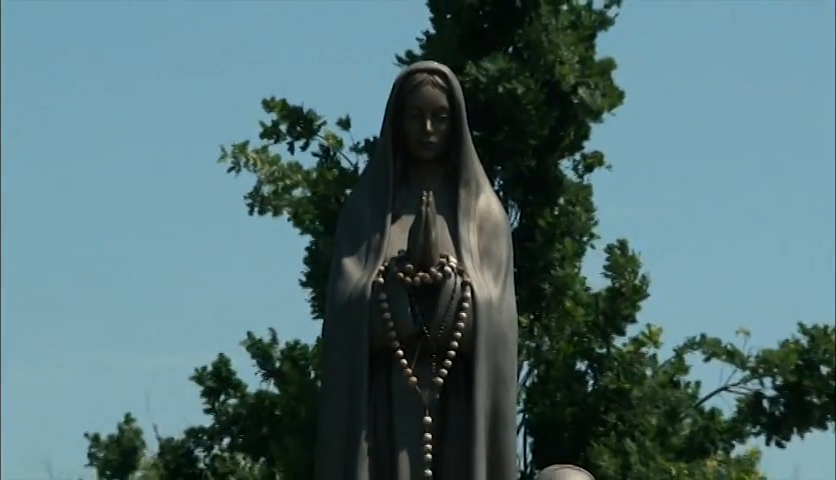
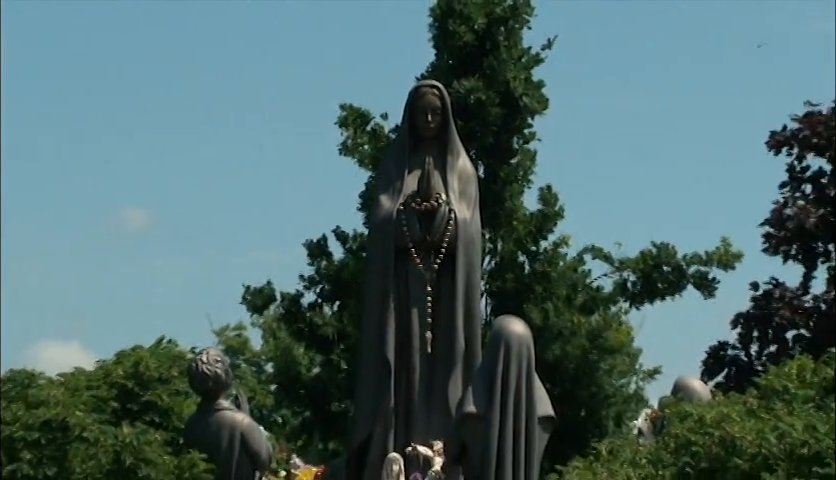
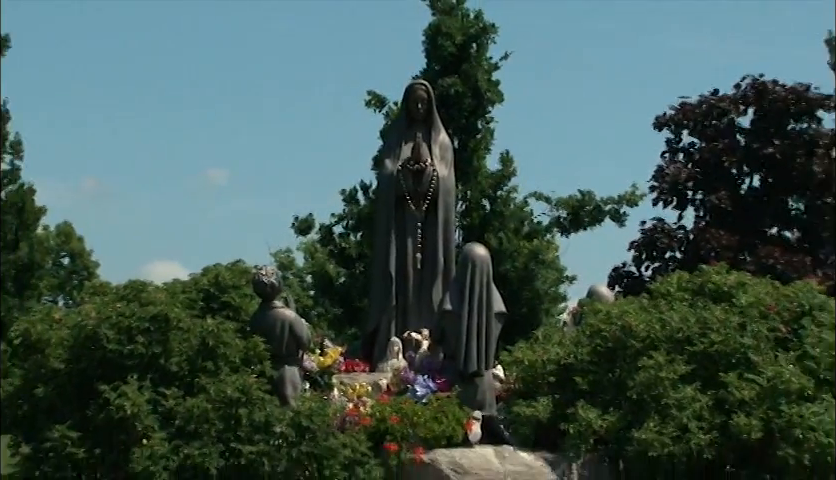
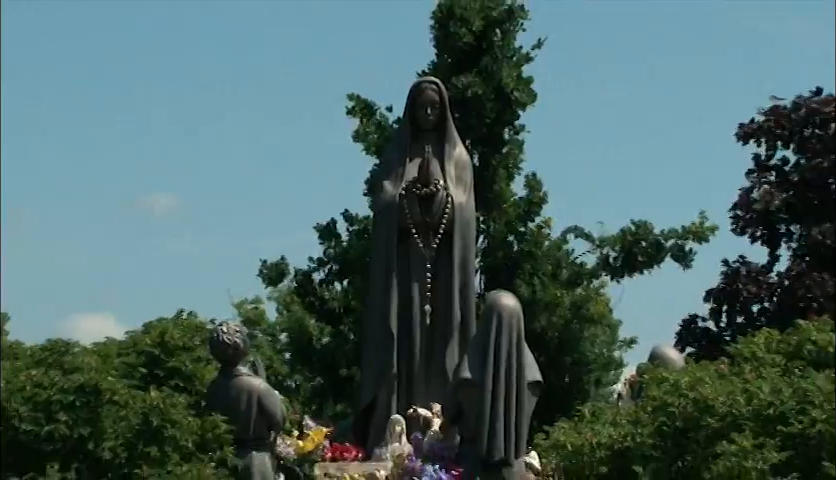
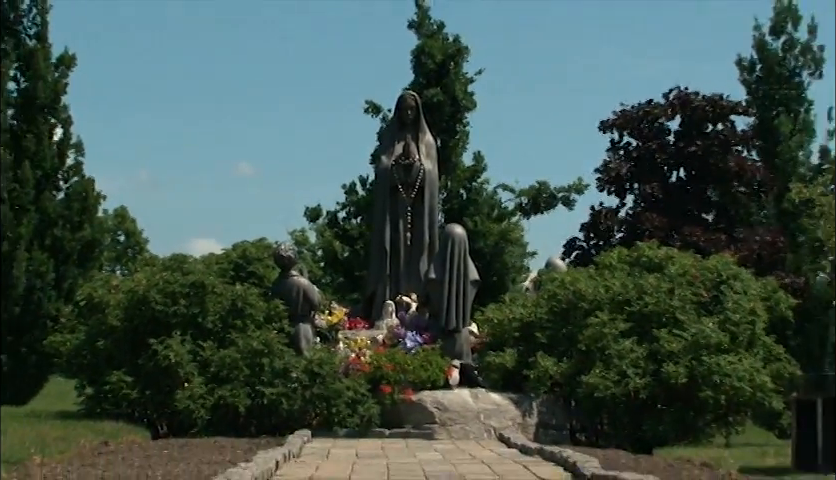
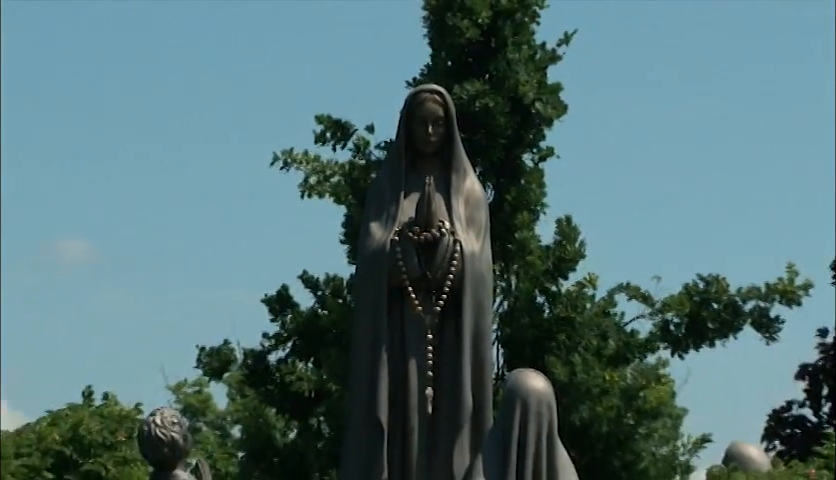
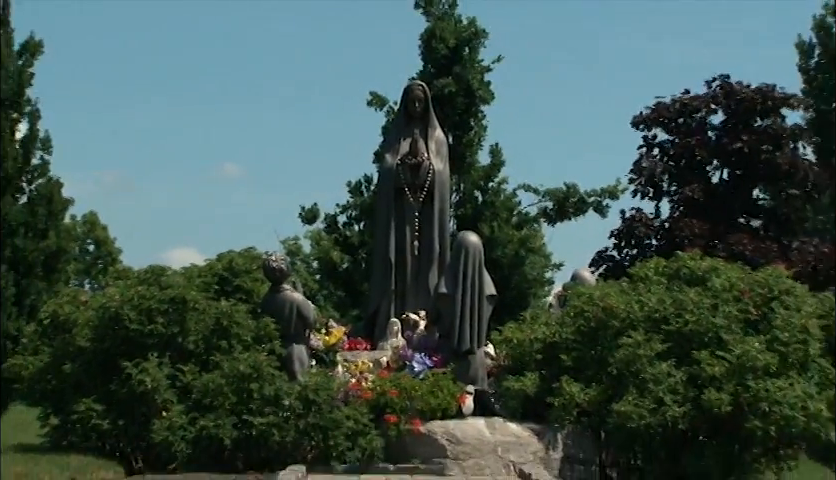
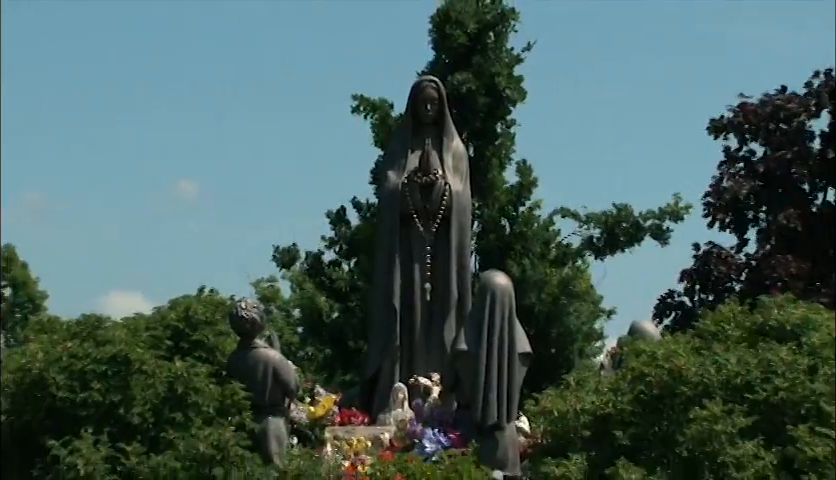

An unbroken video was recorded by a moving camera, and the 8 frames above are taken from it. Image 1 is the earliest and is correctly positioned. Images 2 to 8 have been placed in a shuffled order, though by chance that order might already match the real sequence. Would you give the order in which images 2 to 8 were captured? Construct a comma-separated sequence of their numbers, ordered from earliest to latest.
6, 2, 4, 8, 3, 7, 5
